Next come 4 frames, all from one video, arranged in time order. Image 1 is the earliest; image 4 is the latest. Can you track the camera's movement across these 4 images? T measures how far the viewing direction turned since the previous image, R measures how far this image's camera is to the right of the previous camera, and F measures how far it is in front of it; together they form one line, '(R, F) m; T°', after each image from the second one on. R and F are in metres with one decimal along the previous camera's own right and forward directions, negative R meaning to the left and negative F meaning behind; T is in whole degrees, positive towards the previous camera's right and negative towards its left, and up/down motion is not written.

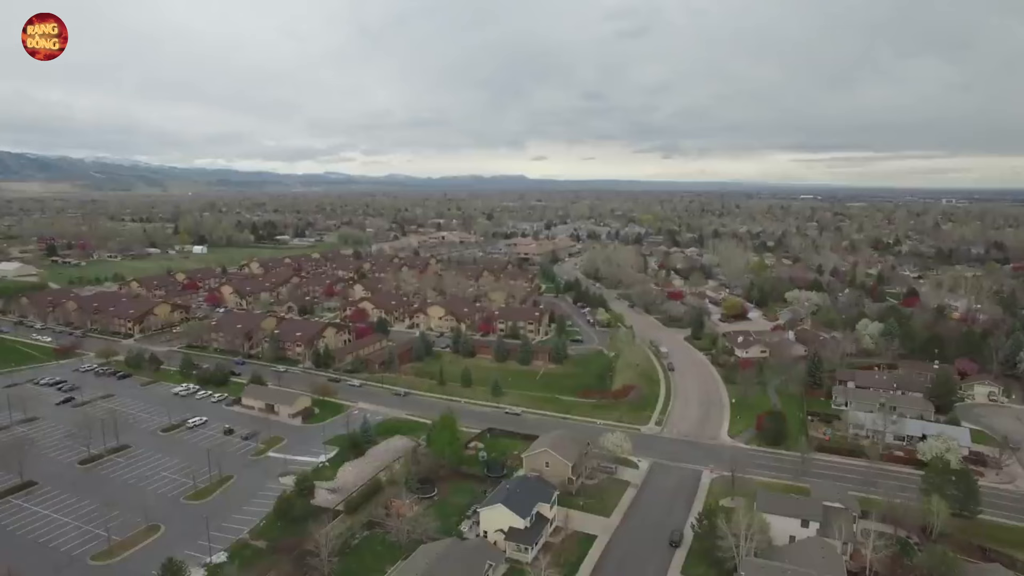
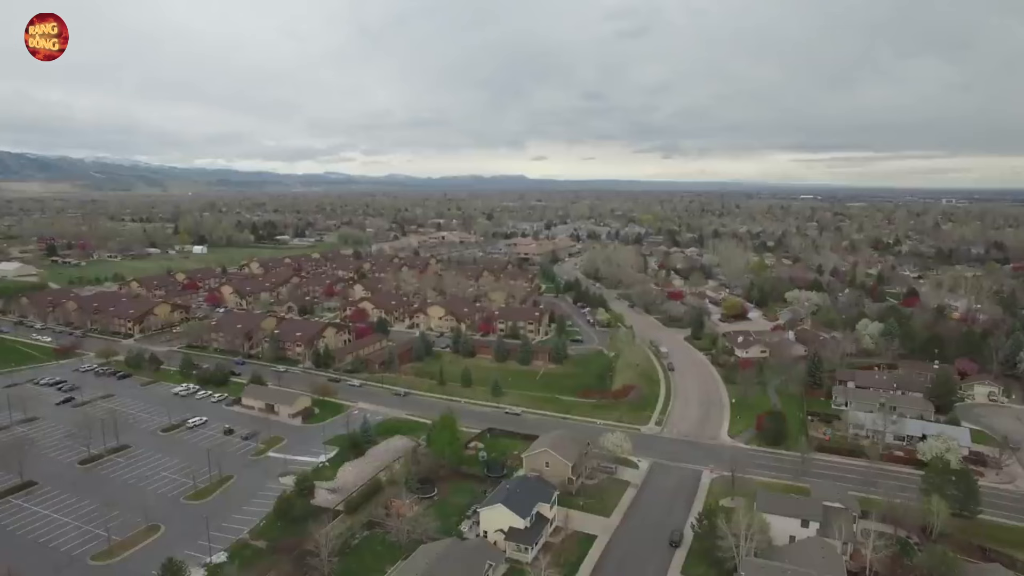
(0.0, 0.0) m; 0°
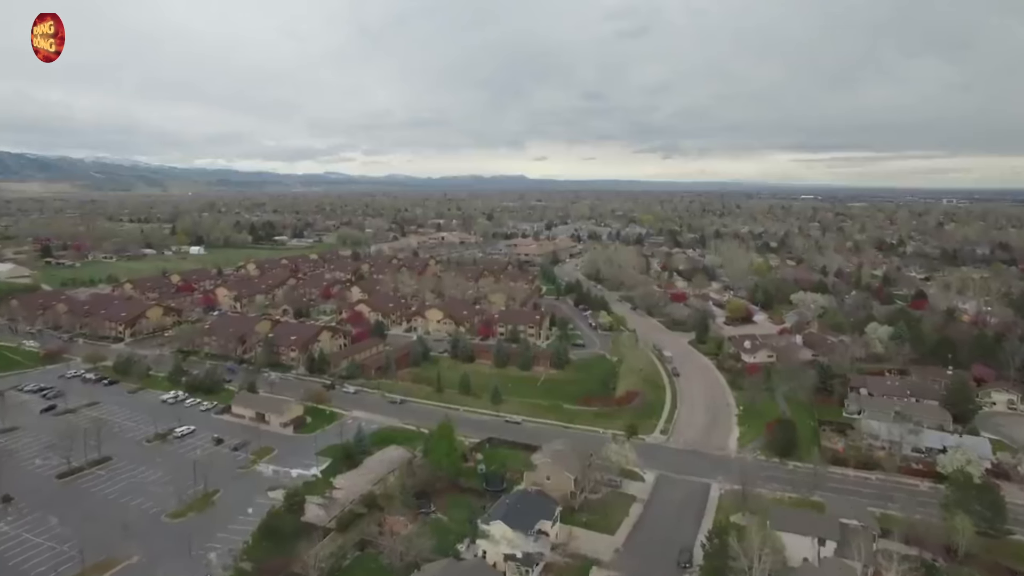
(0.0, +0.8) m; 0°
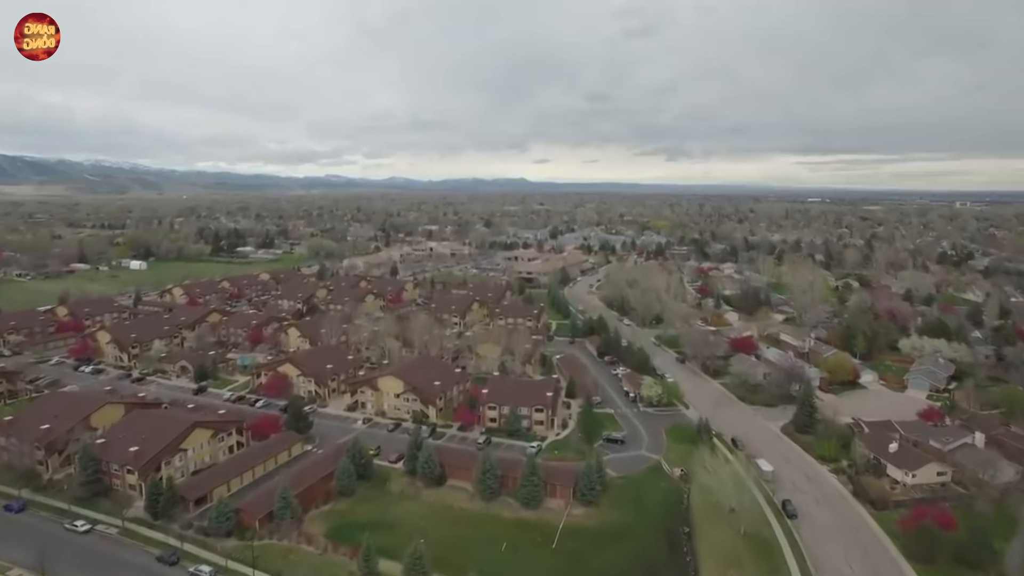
(+0.1, +11.8) m; 0°
